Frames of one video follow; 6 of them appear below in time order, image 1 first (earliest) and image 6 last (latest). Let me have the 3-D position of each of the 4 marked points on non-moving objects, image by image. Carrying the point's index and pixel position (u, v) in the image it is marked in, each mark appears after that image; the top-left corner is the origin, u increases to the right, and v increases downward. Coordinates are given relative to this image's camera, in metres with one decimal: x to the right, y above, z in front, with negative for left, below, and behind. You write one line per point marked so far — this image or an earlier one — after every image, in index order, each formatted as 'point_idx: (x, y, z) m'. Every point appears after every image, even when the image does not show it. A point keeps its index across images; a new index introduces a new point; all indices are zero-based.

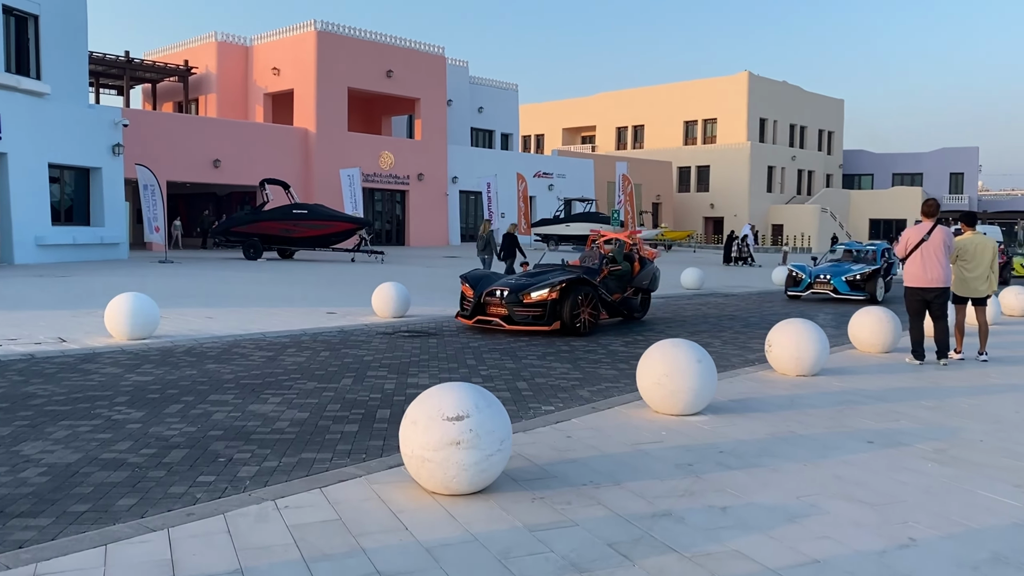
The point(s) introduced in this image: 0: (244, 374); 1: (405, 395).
0: (-2.5, -0.8, +8.2) m
1: (-0.9, -0.9, +7.3) m
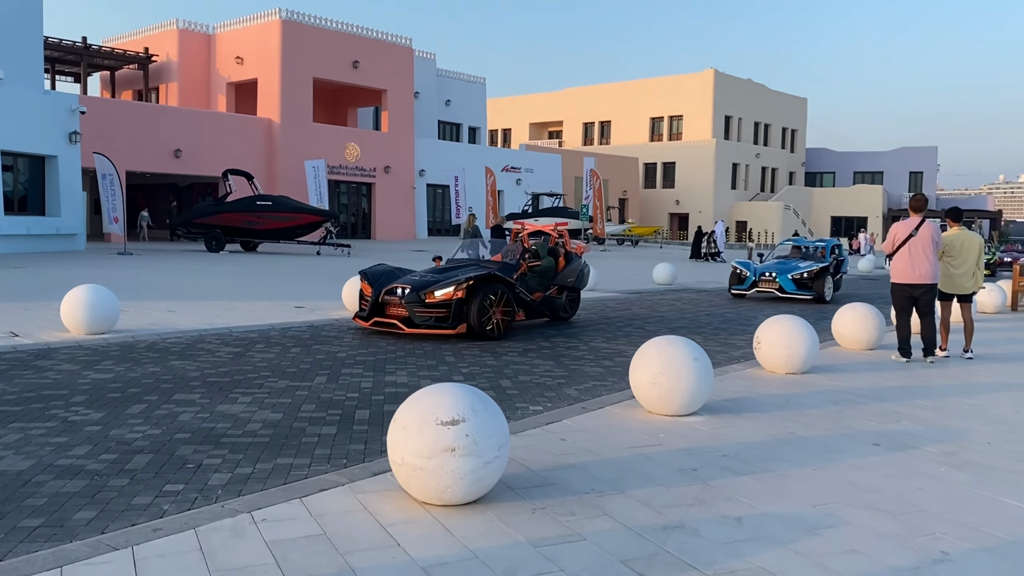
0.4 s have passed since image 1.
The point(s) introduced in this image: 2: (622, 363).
0: (-2.7, -0.7, +7.8) m
1: (-1.0, -0.8, +6.9) m
2: (+1.1, -0.8, +8.8) m
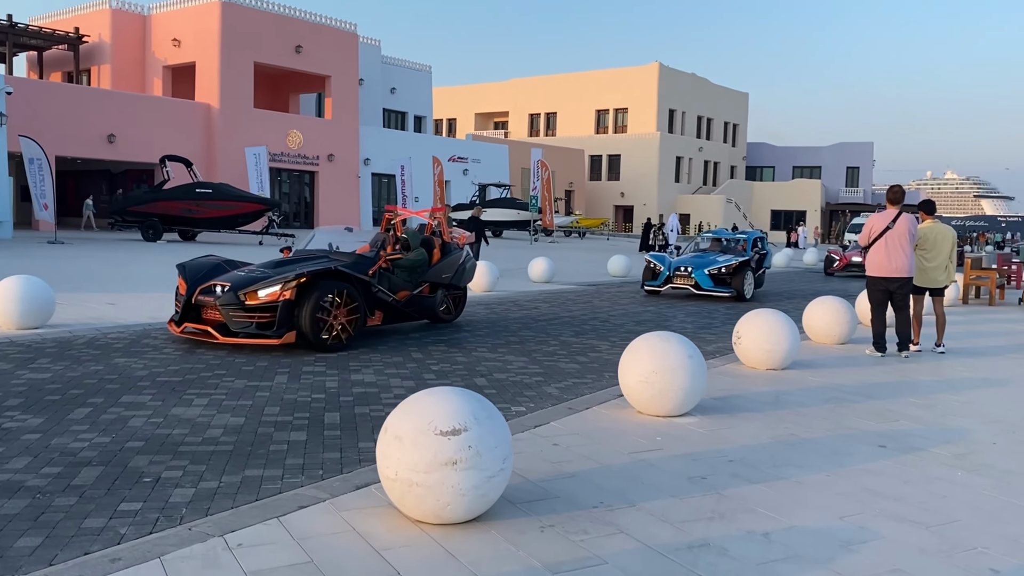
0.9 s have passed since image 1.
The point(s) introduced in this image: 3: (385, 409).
0: (-2.9, -0.7, +7.2) m
1: (-1.2, -0.8, +6.5) m
2: (+0.8, -0.7, +8.4) m
3: (-0.9, -0.8, +6.0) m
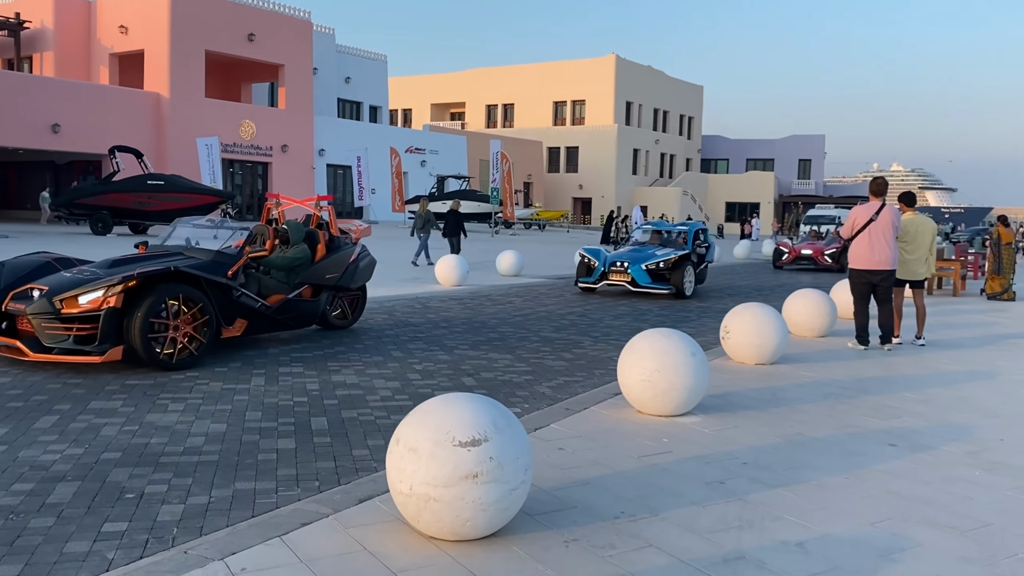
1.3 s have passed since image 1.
0: (-3.0, -0.7, +6.8) m
1: (-1.2, -0.8, +6.2) m
2: (+0.6, -0.6, +8.2) m
3: (-0.9, -0.8, +5.7) m
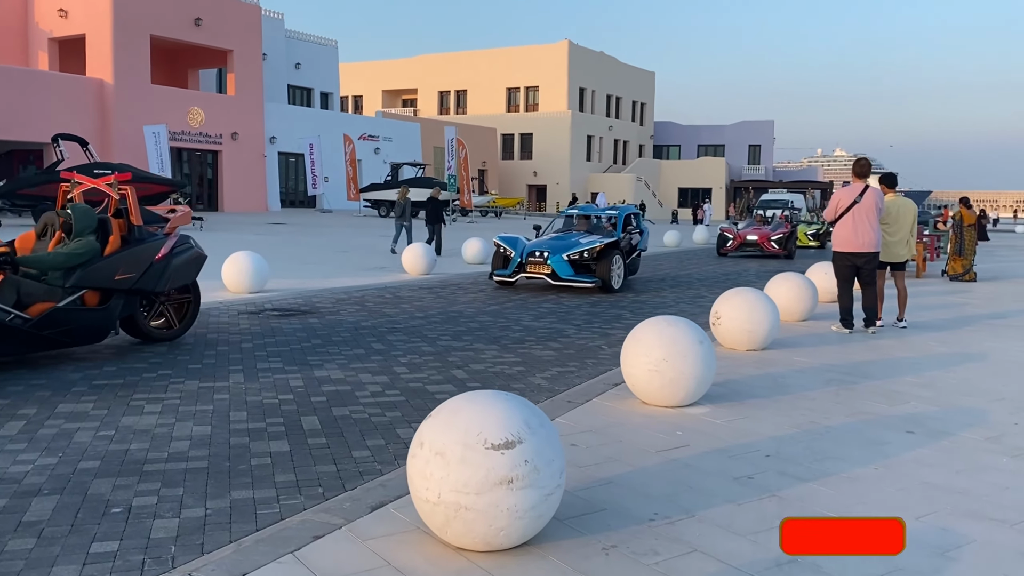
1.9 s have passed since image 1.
0: (-3.0, -0.6, +6.4) m
1: (-1.3, -0.7, +5.8) m
2: (+0.5, -0.5, +8.0) m
3: (-0.9, -0.8, +5.4) m
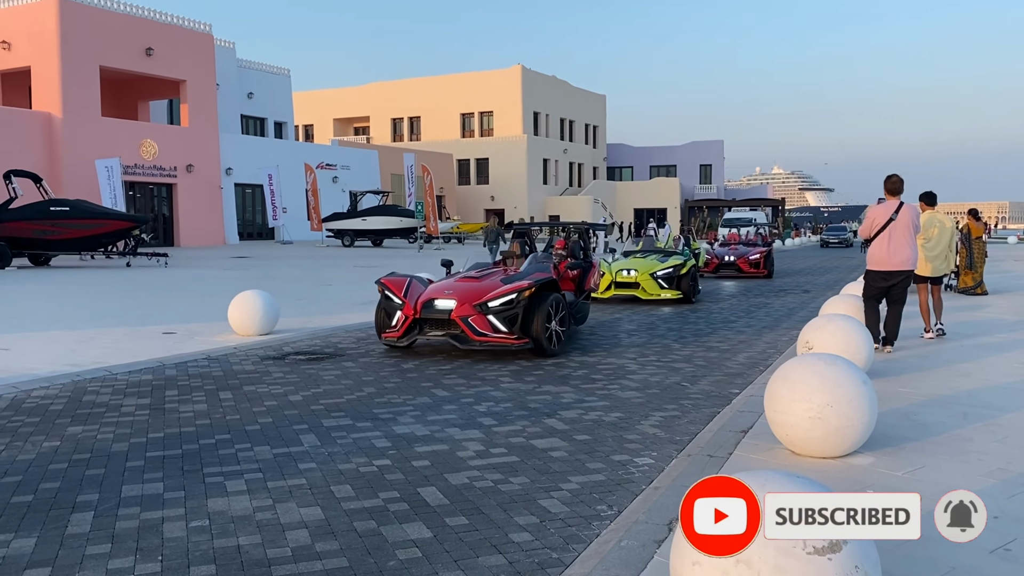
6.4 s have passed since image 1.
0: (-2.3, -1.0, +5.5) m
1: (-0.5, -1.0, +5.1) m
2: (+1.1, -0.8, +7.3) m
3: (-0.1, -1.0, +4.7) m
